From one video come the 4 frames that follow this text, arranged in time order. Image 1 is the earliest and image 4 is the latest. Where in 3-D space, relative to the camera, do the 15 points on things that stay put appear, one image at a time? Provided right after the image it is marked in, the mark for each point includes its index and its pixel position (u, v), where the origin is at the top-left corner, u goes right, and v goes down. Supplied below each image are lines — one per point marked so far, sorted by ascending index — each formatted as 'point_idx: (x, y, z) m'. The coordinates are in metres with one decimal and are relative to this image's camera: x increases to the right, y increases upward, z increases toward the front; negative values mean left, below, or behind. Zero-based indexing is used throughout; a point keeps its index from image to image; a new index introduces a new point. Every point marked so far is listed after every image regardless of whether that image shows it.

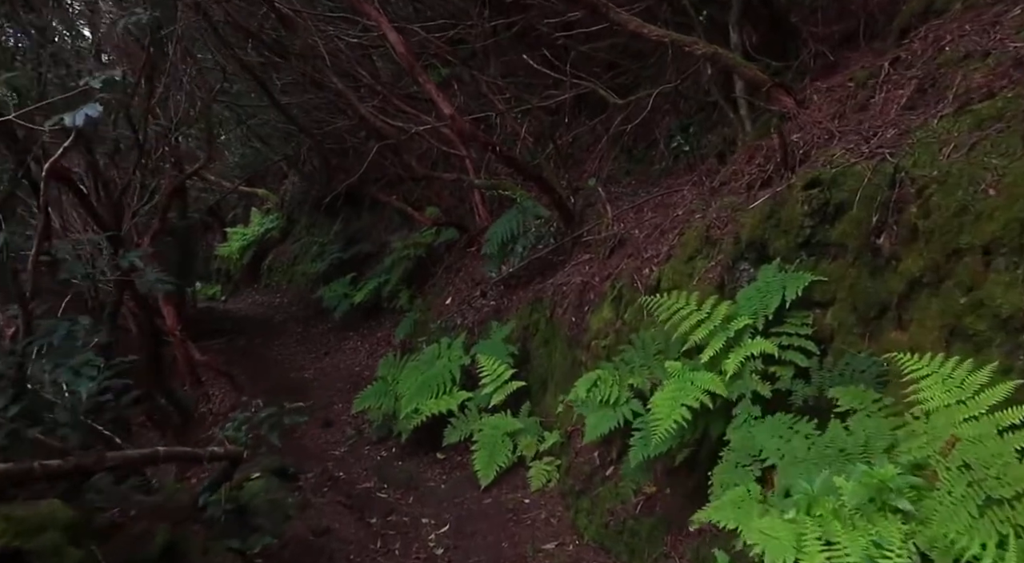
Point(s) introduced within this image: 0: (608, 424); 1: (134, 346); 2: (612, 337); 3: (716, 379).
0: (+0.5, -0.8, +5.1) m
1: (-4.2, -0.7, +10.4) m
2: (+0.7, -0.4, +6.2) m
3: (+0.9, -0.4, +4.4) m
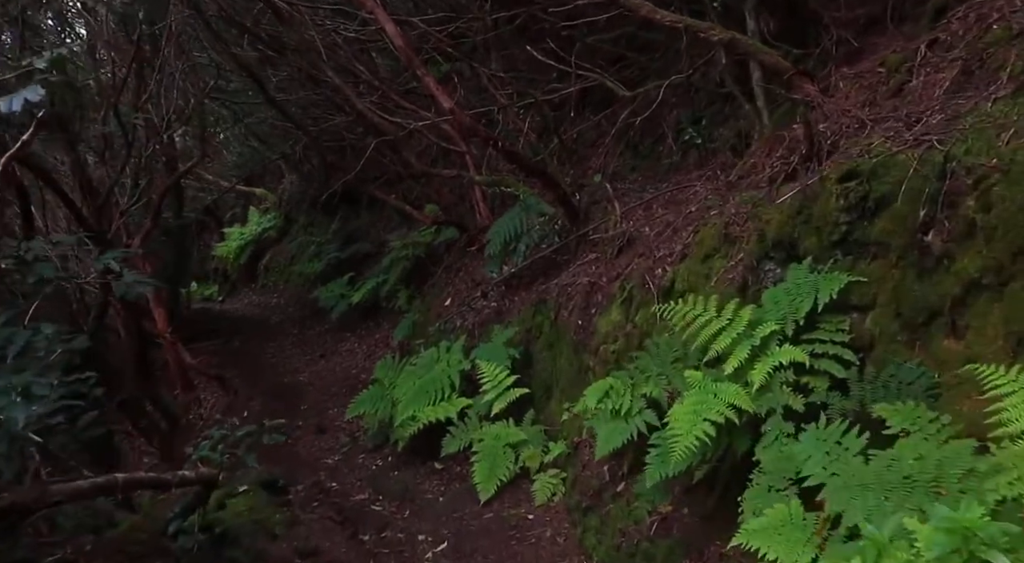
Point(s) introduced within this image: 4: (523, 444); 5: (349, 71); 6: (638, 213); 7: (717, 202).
0: (+0.5, -0.8, +4.7) m
1: (-4.2, -0.7, +10.0) m
2: (+0.7, -0.4, +5.8) m
3: (+1.0, -0.5, +4.0) m
4: (+0.1, -1.1, +6.5) m
5: (-2.0, +2.6, +11.5) m
6: (+1.0, +0.6, +7.9) m
7: (+1.3, +0.5, +6.0) m
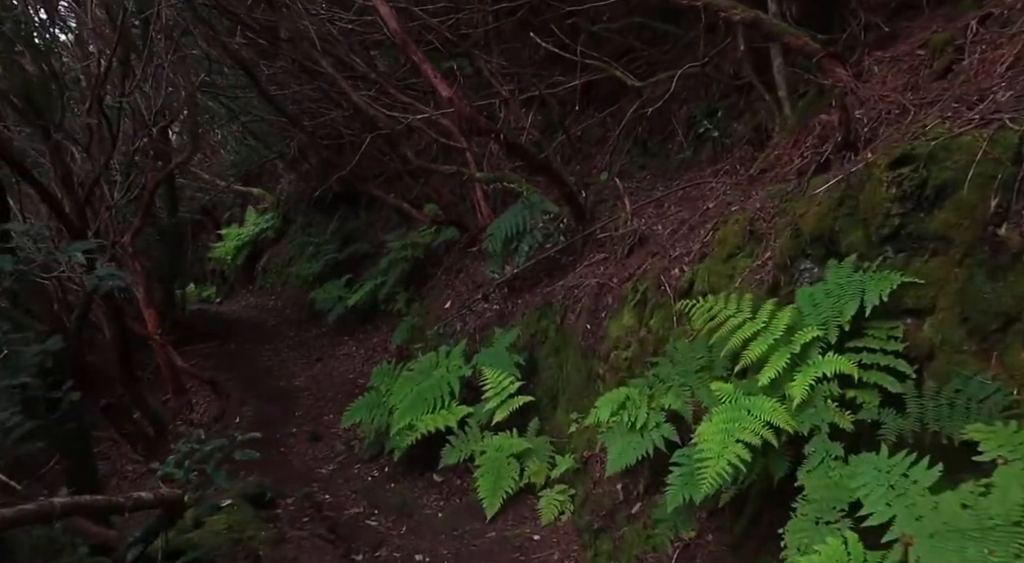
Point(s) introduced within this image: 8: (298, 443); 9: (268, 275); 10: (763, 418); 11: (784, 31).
0: (+0.6, -0.8, +4.2) m
1: (-4.1, -0.7, +9.6) m
2: (+0.7, -0.4, +5.3) m
3: (+1.0, -0.5, +3.5) m
4: (+0.1, -1.1, +6.0) m
5: (-1.9, +2.5, +11.1) m
6: (+1.1, +0.6, +7.4) m
7: (+1.3, +0.5, +5.6) m
8: (-2.1, -1.6, +9.3) m
9: (-4.4, +0.1, +17.1) m
10: (+0.9, -0.5, +3.5) m
11: (+1.5, +1.4, +5.1) m
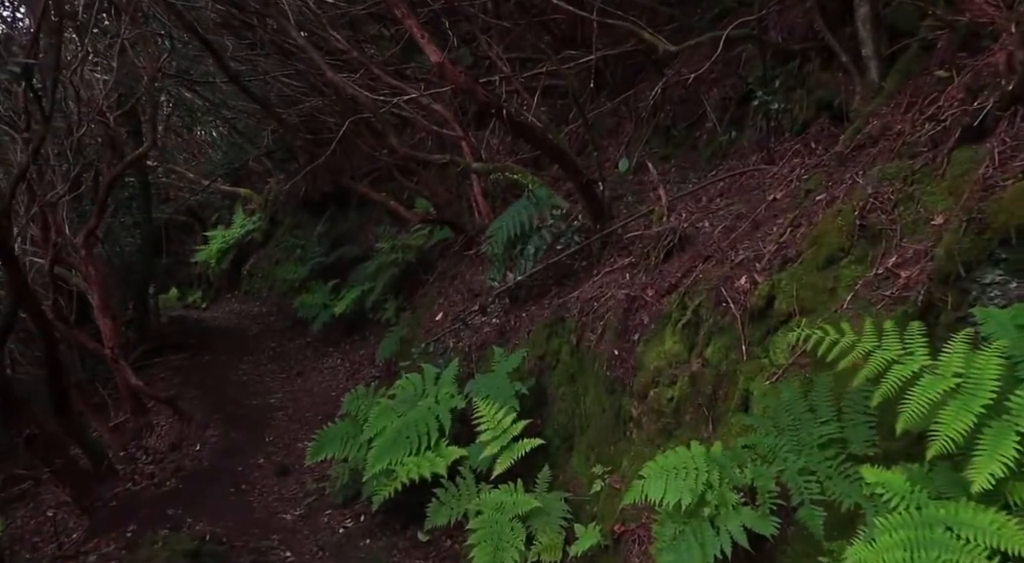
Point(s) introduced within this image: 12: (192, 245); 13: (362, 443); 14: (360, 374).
0: (+0.6, -0.8, +2.8) m
1: (-4.1, -0.8, +8.1) m
2: (+0.7, -0.4, +3.9) m
3: (+1.0, -0.5, +2.1) m
4: (+0.1, -1.2, +4.6) m
5: (-1.9, +2.5, +9.6) m
6: (+1.1, +0.5, +6.0) m
7: (+1.4, +0.4, +4.2) m
8: (-2.1, -1.6, +7.8) m
9: (-4.4, 0.0, +15.6) m
10: (+1.0, -0.5, +2.1) m
11: (+1.5, +1.3, +3.7) m
12: (-6.5, +0.7, +18.9) m
13: (-1.1, -1.1, +6.6) m
14: (-1.7, -1.0, +10.0) m
